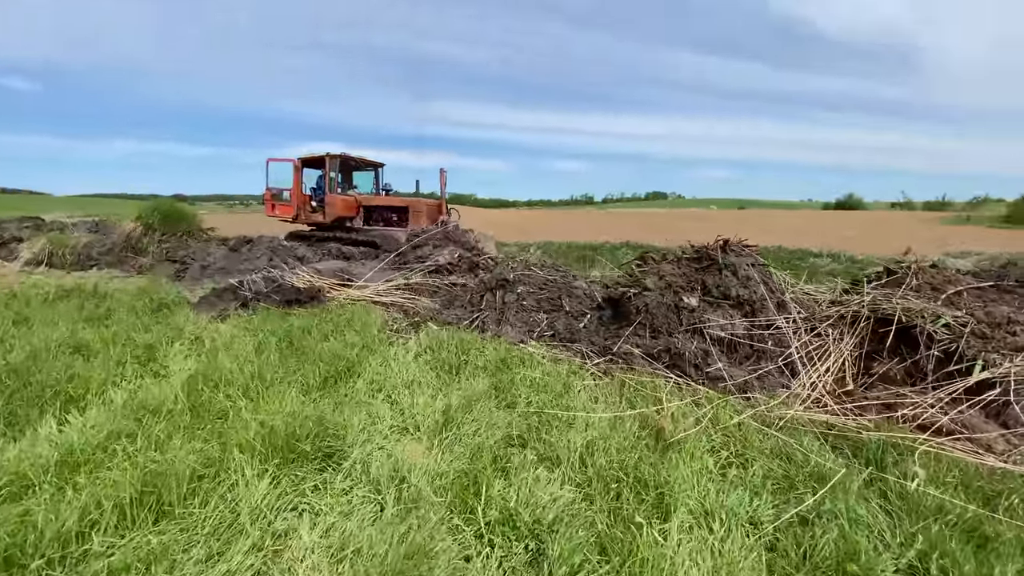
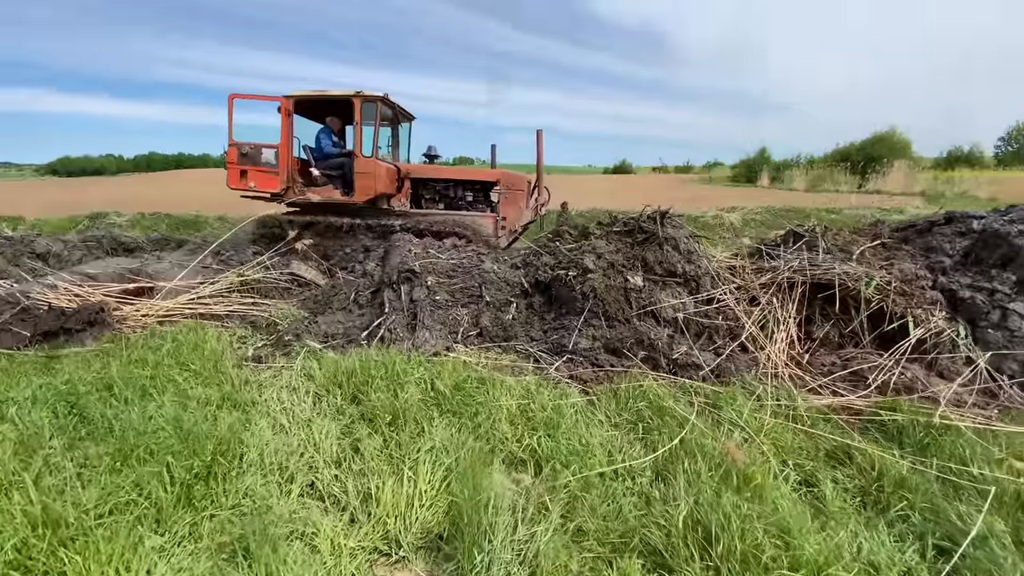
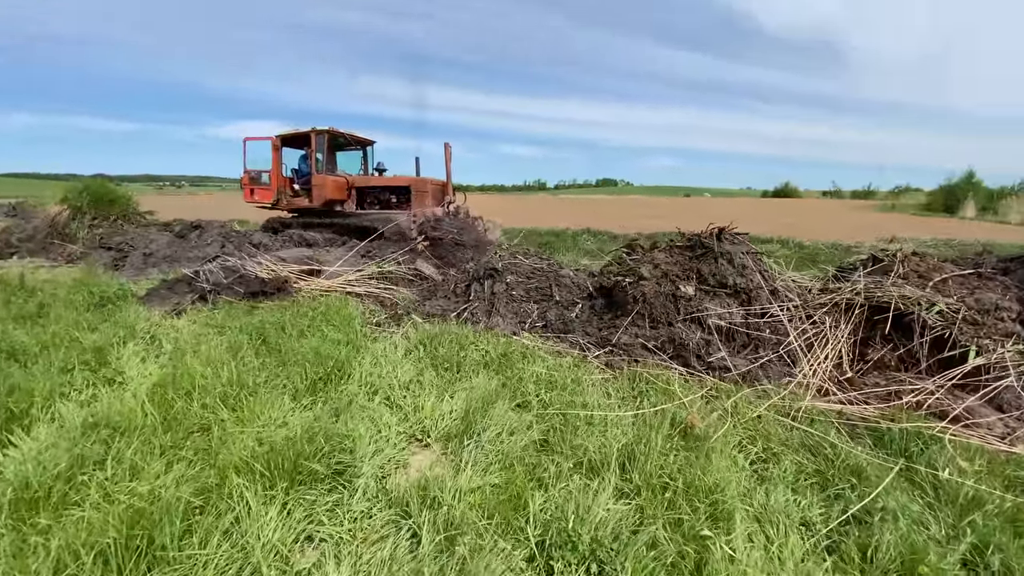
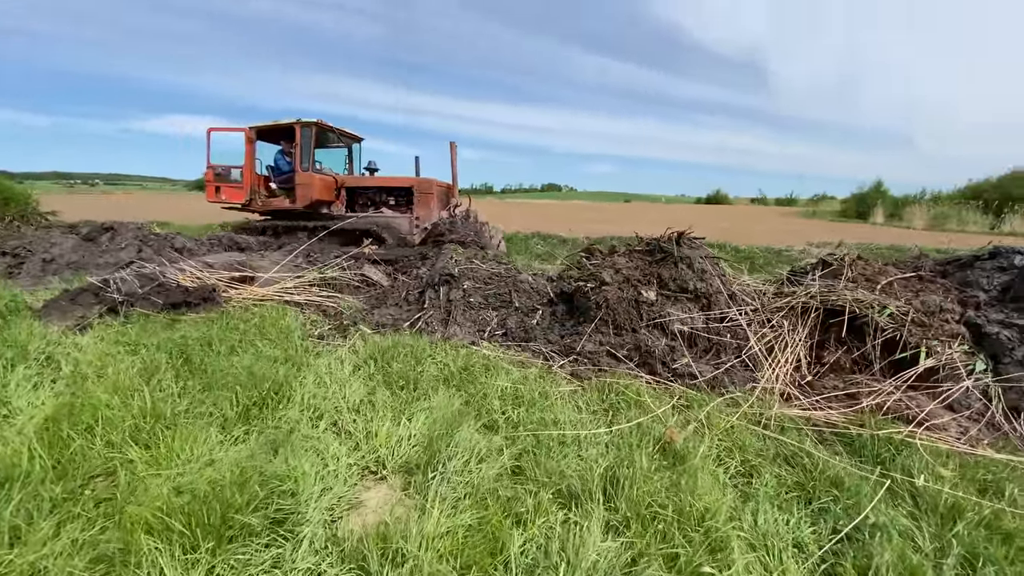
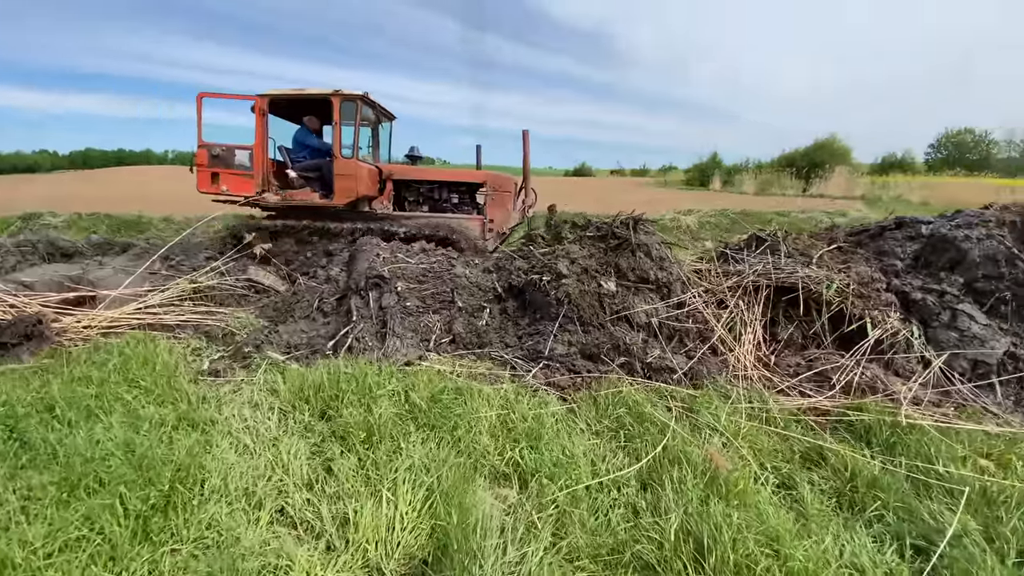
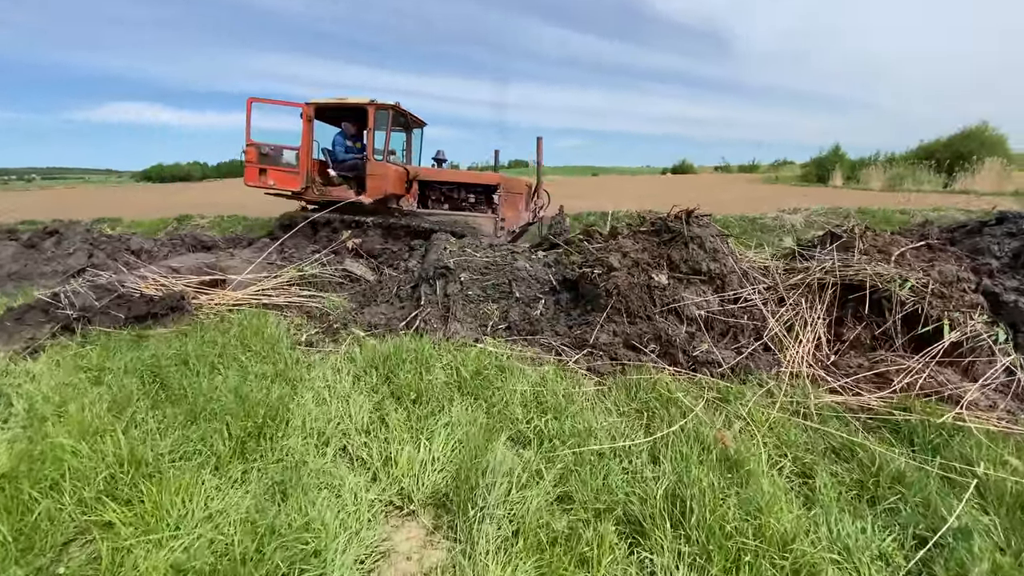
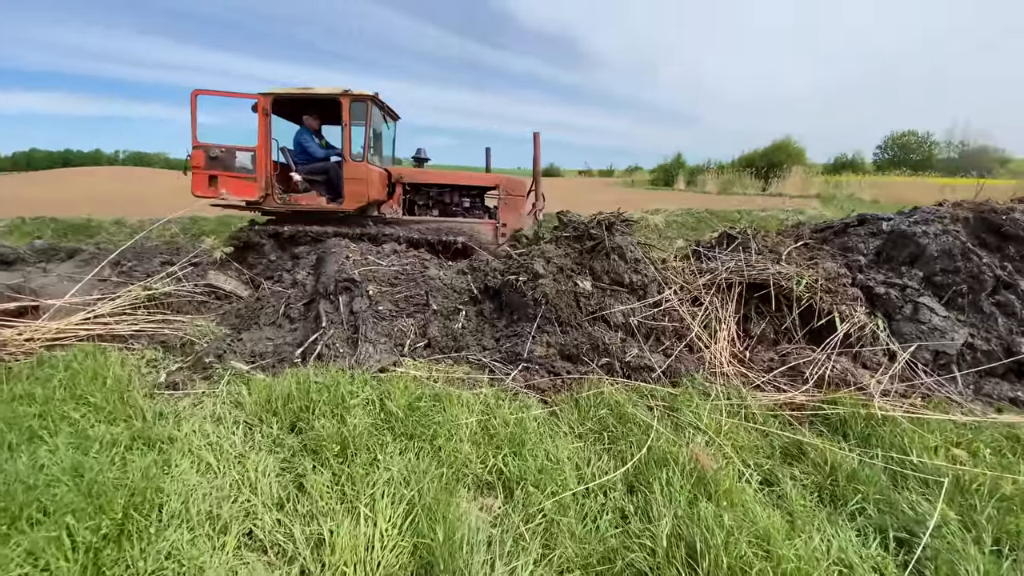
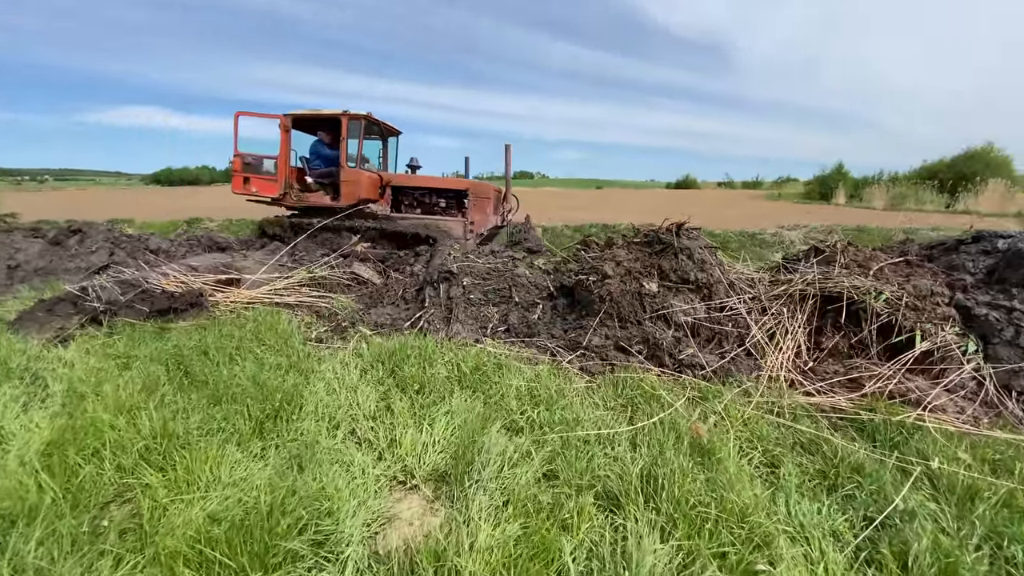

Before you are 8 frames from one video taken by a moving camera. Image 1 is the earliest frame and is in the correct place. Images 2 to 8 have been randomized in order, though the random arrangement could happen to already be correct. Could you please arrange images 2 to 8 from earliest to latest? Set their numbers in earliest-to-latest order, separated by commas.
3, 4, 8, 6, 2, 5, 7
